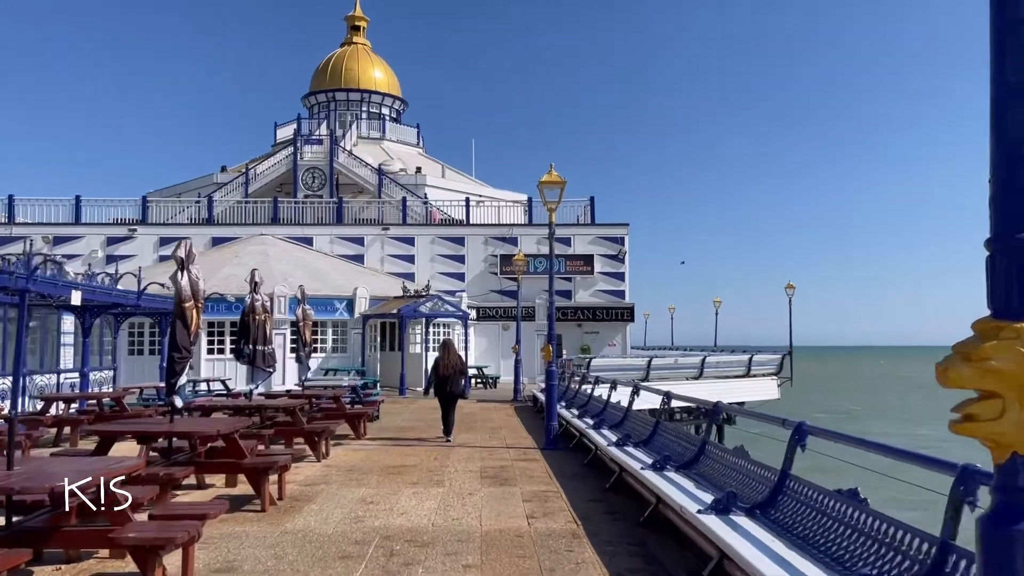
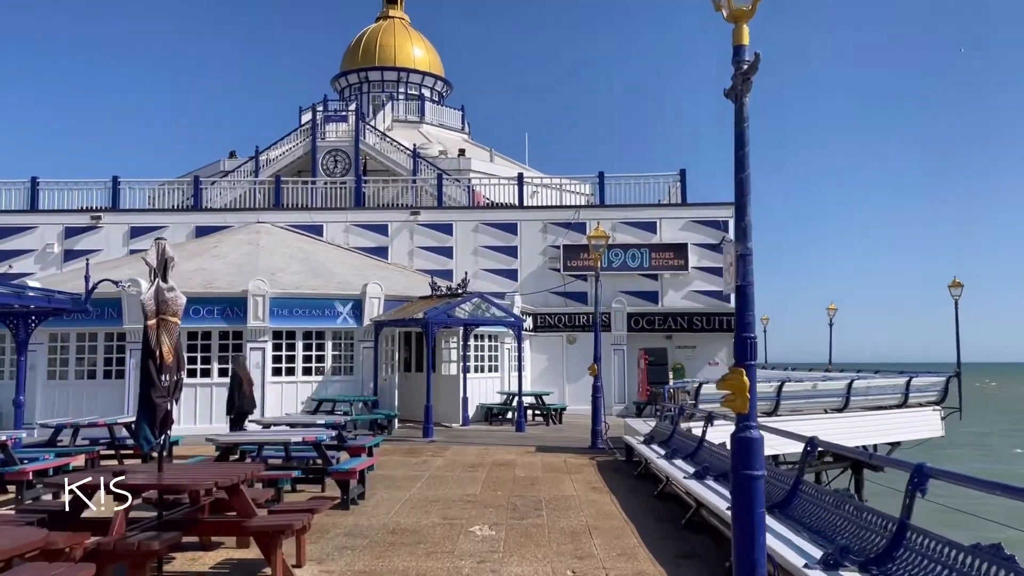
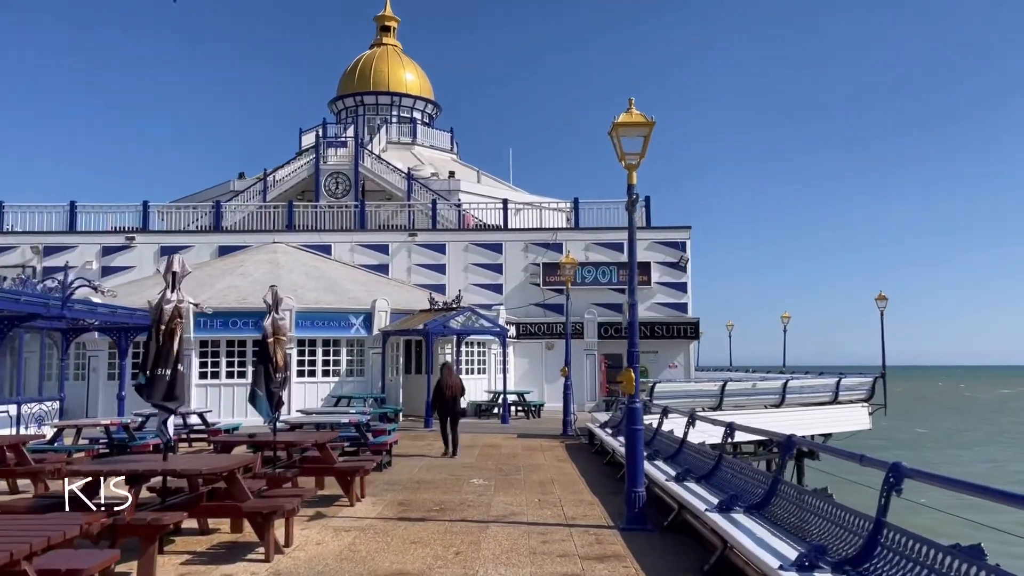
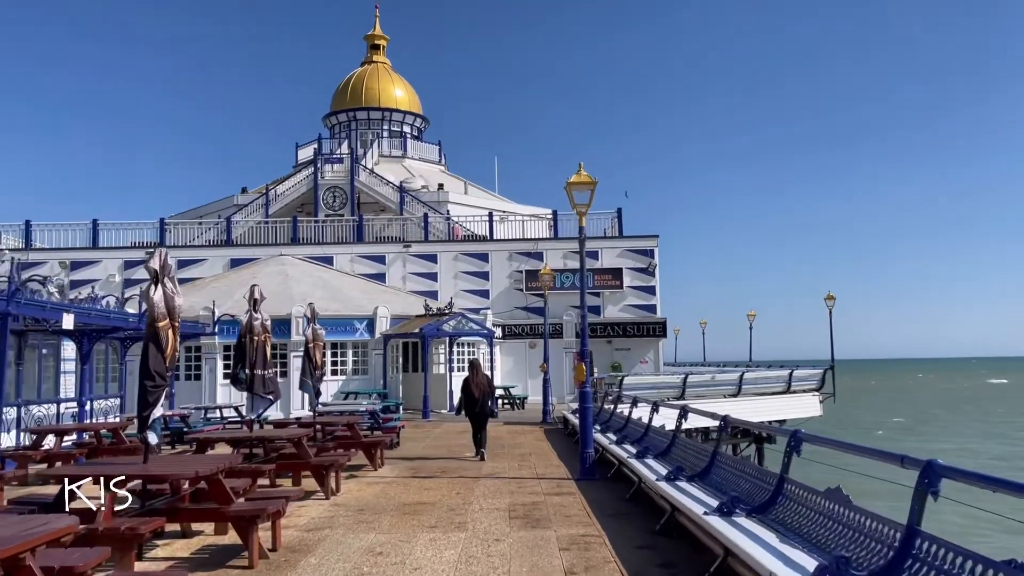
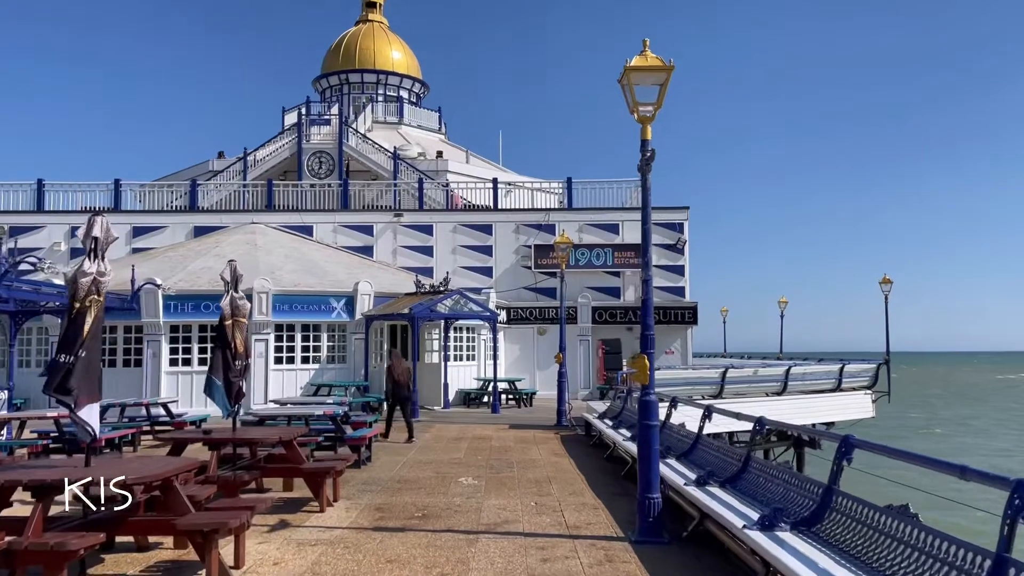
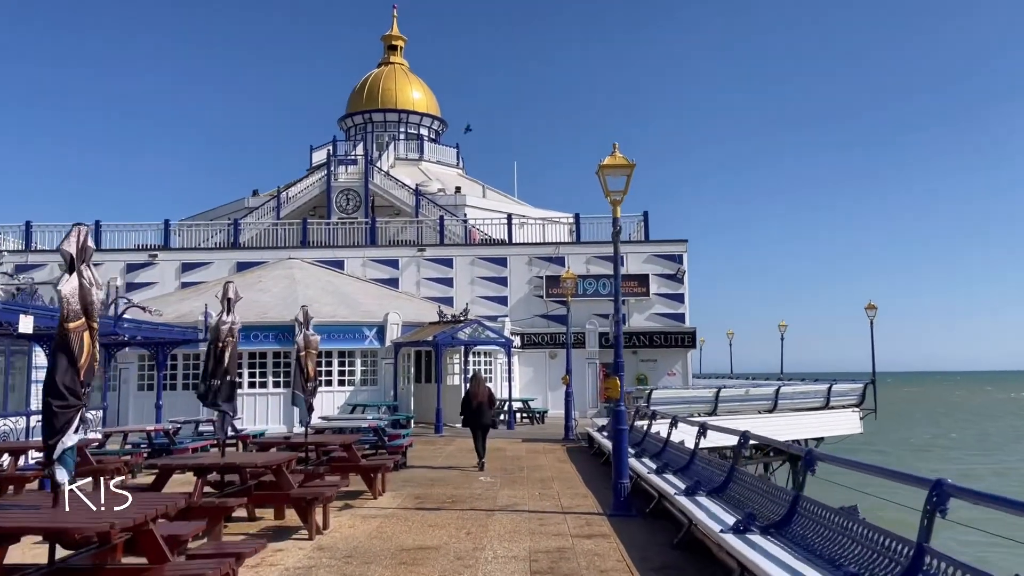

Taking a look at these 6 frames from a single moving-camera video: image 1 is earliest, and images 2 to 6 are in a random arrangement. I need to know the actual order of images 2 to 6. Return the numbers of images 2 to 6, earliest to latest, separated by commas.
4, 6, 3, 5, 2
